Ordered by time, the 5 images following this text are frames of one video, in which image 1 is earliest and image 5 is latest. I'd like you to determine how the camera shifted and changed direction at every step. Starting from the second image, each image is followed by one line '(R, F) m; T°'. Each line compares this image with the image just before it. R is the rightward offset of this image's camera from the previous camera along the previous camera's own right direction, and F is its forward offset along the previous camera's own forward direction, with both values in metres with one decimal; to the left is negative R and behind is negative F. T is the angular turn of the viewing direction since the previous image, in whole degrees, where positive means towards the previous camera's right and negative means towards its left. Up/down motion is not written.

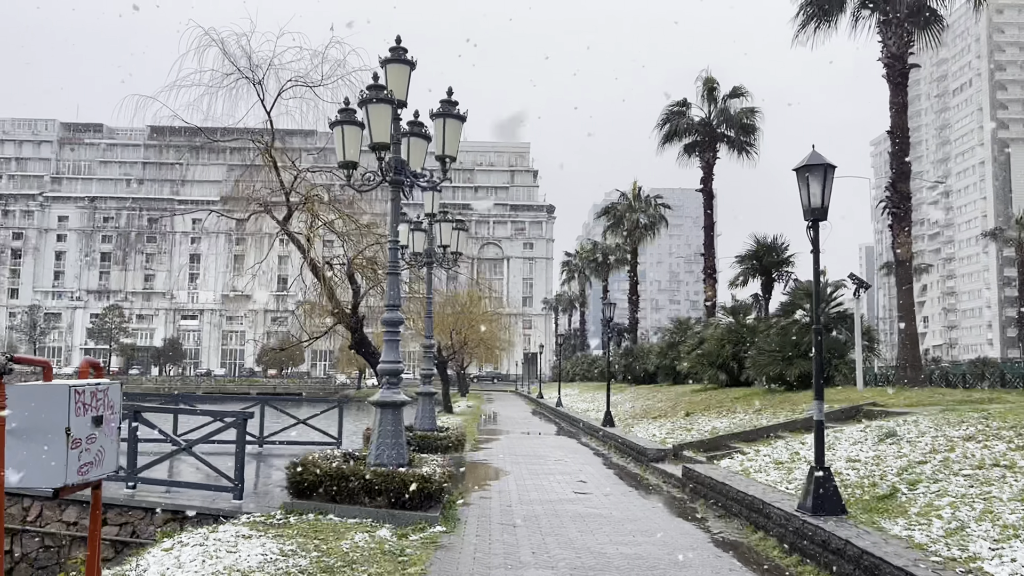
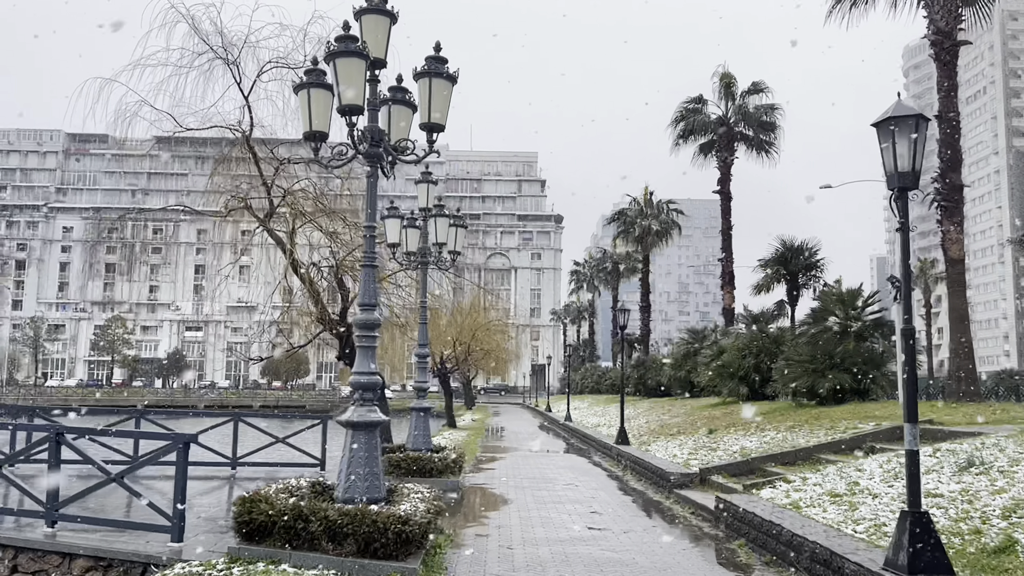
(+0.1, +1.4) m; -1°
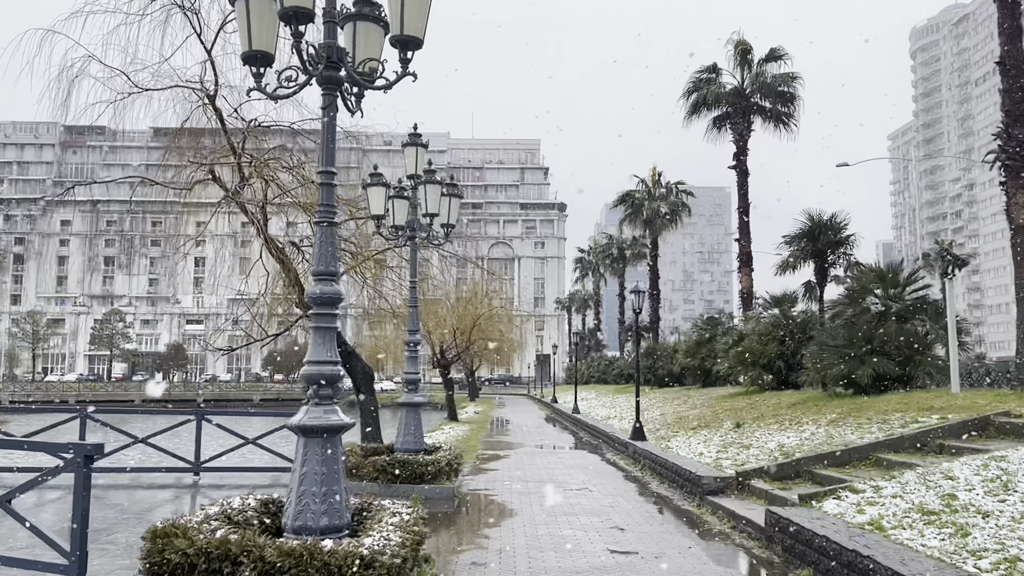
(0.0, +1.5) m; 0°
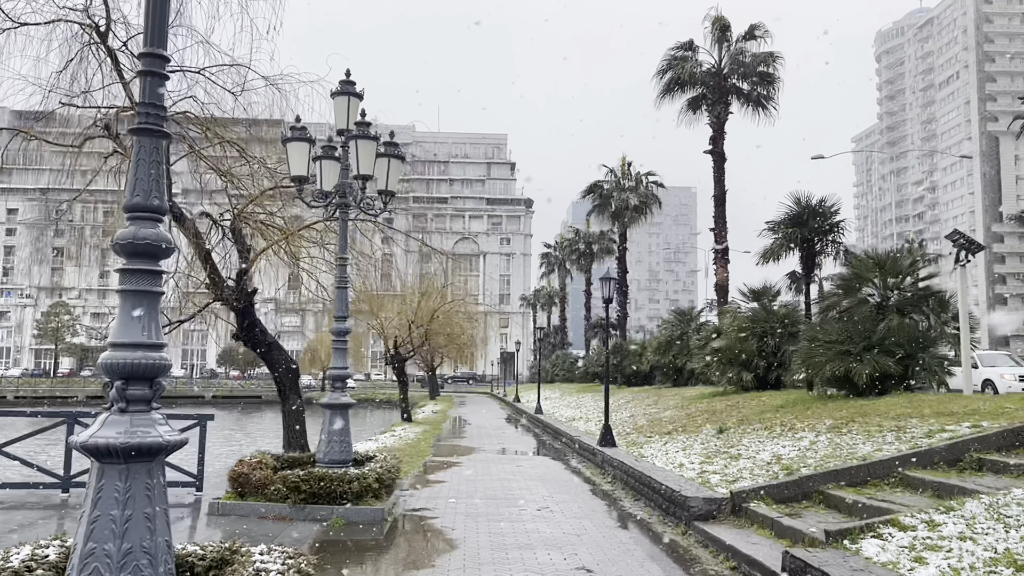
(+0.2, +1.7) m; +3°
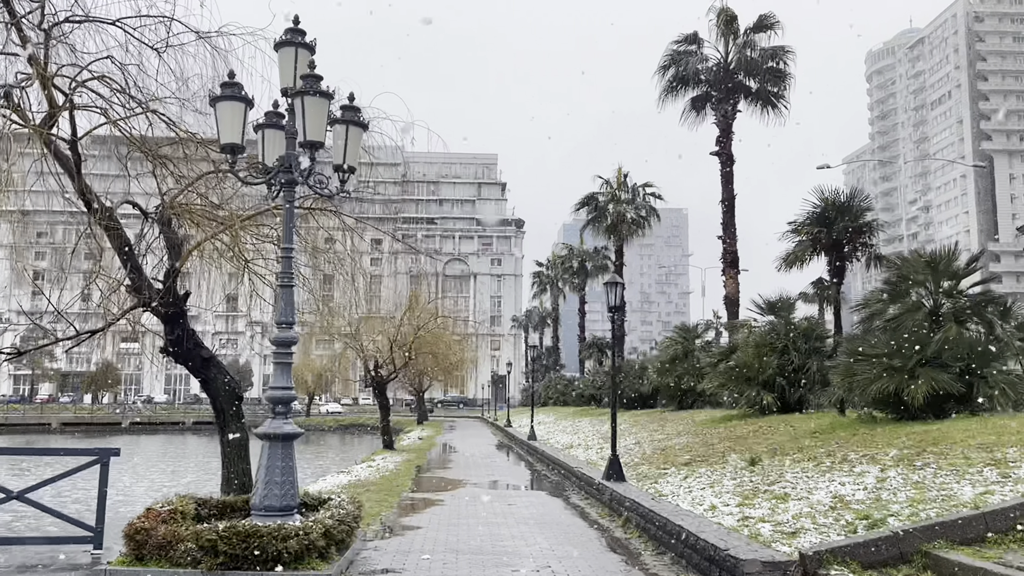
(0.0, +1.8) m; +1°
